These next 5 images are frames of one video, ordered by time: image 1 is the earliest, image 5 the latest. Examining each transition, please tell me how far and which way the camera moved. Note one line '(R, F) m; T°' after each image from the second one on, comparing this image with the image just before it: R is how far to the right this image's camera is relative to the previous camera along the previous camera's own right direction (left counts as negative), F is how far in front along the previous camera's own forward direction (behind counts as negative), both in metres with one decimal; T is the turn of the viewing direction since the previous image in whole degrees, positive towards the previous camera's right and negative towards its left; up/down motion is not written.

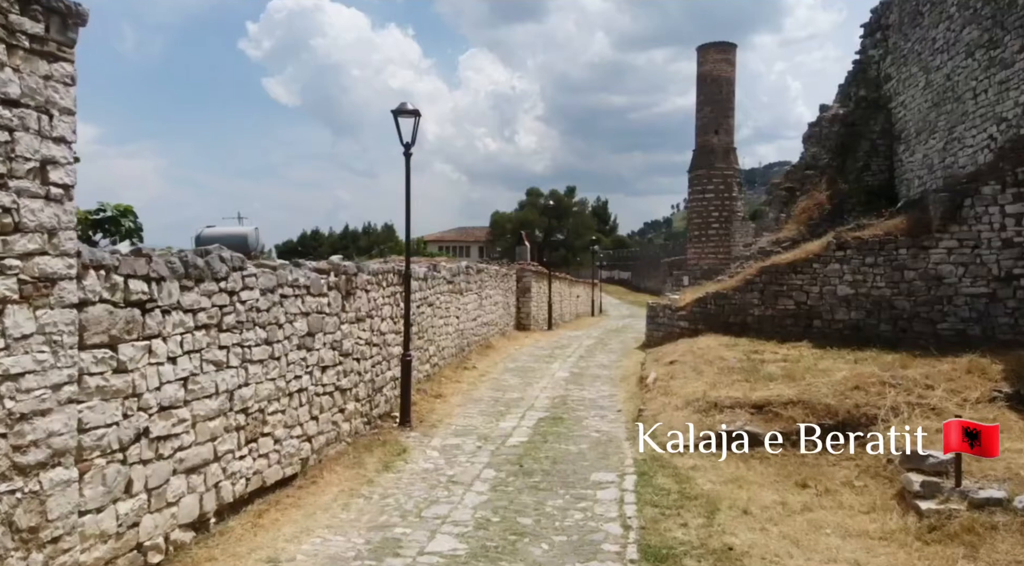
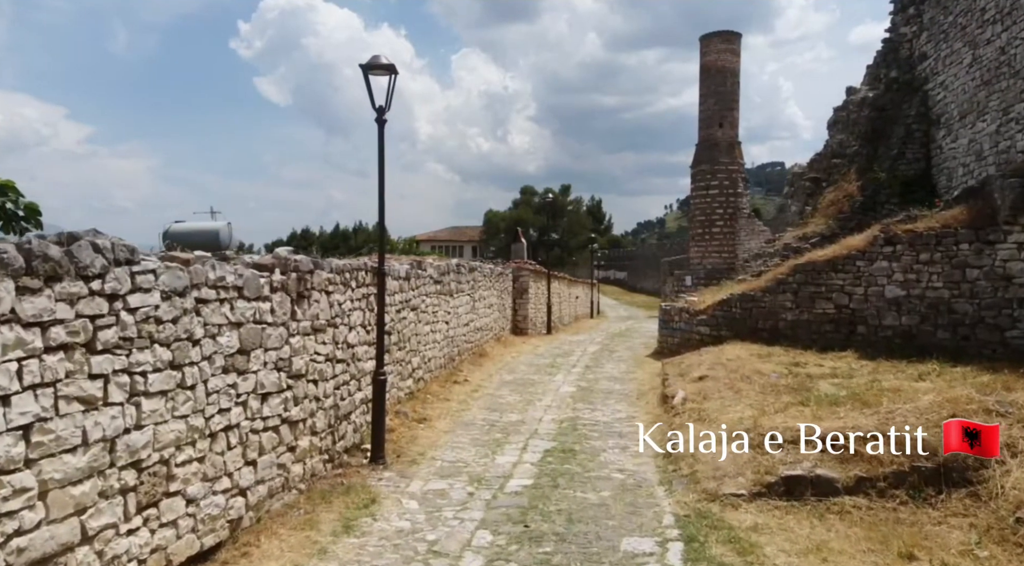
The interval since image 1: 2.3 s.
(-0.1, +2.0) m; +1°
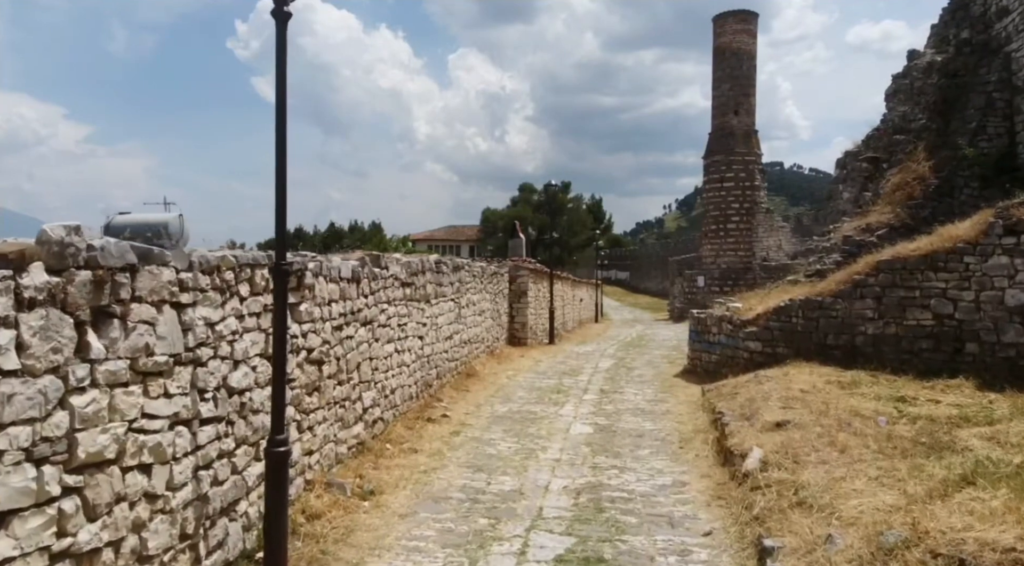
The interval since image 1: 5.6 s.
(0.0, +3.1) m; 0°
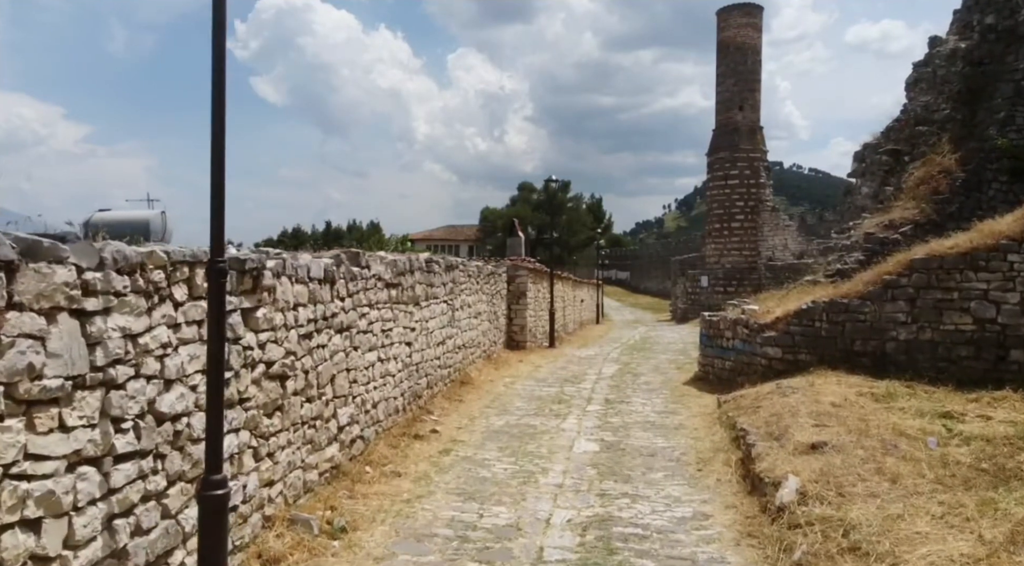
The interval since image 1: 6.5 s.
(0.0, +0.9) m; 0°
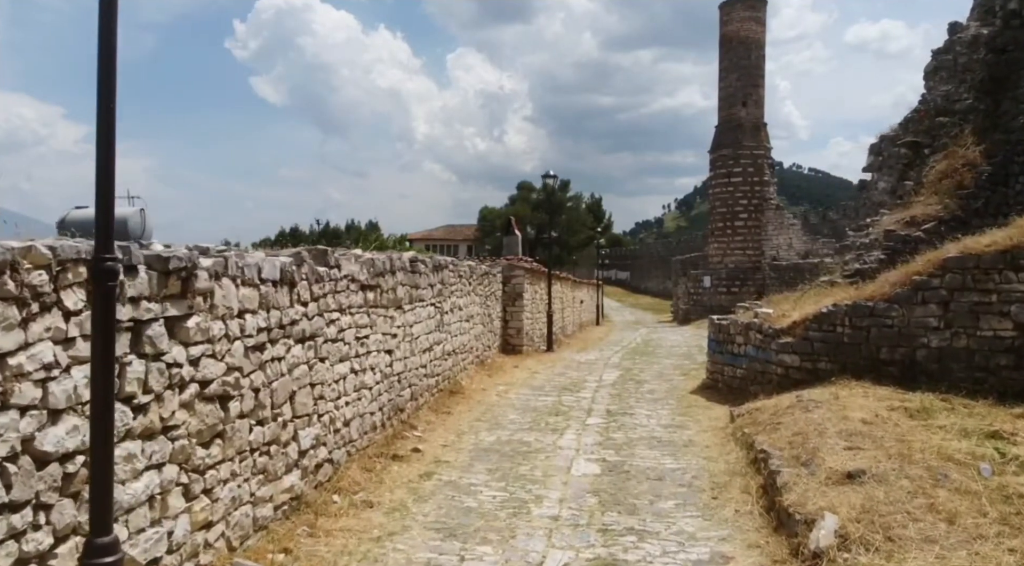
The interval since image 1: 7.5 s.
(+0.1, +0.8) m; 0°
